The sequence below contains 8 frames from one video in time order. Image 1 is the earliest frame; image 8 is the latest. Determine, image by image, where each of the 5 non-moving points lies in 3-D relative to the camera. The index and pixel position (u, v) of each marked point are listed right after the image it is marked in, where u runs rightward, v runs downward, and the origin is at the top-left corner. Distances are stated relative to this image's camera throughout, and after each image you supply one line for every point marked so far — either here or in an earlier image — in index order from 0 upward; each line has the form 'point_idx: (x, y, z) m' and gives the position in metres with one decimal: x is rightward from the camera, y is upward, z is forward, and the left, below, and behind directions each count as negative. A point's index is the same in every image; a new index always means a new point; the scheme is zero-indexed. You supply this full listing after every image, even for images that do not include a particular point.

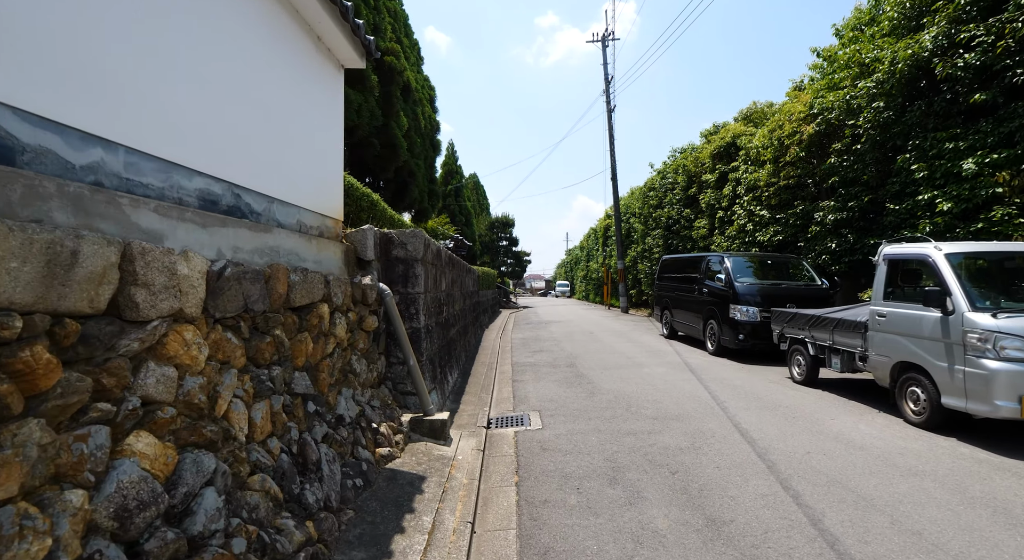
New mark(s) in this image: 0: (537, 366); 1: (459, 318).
0: (+0.4, -1.6, +8.8) m
1: (-1.0, -0.7, +8.8) m
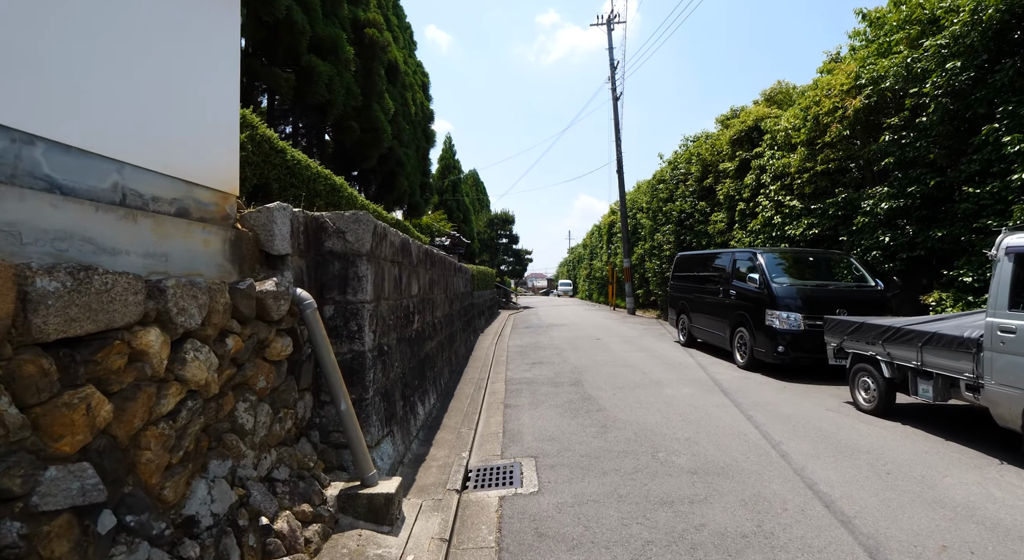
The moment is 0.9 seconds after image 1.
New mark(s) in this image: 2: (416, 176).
0: (+0.4, -1.6, +7.4) m
1: (-1.1, -0.7, +7.4) m
2: (-3.8, +4.1, +19.1) m
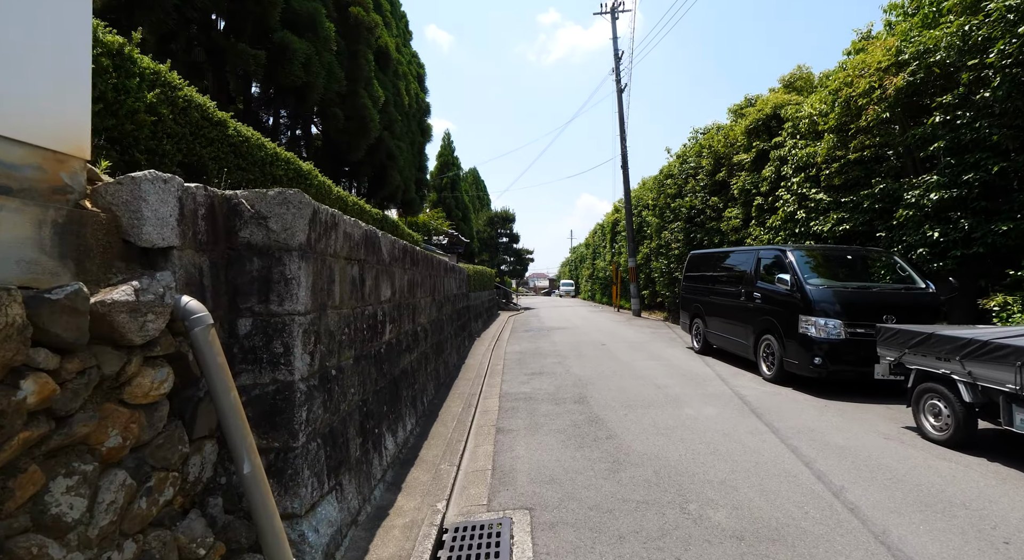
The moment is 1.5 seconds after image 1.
0: (+0.3, -1.6, +6.4) m
1: (-1.1, -0.7, +6.4) m
2: (-3.8, +4.1, +18.2) m
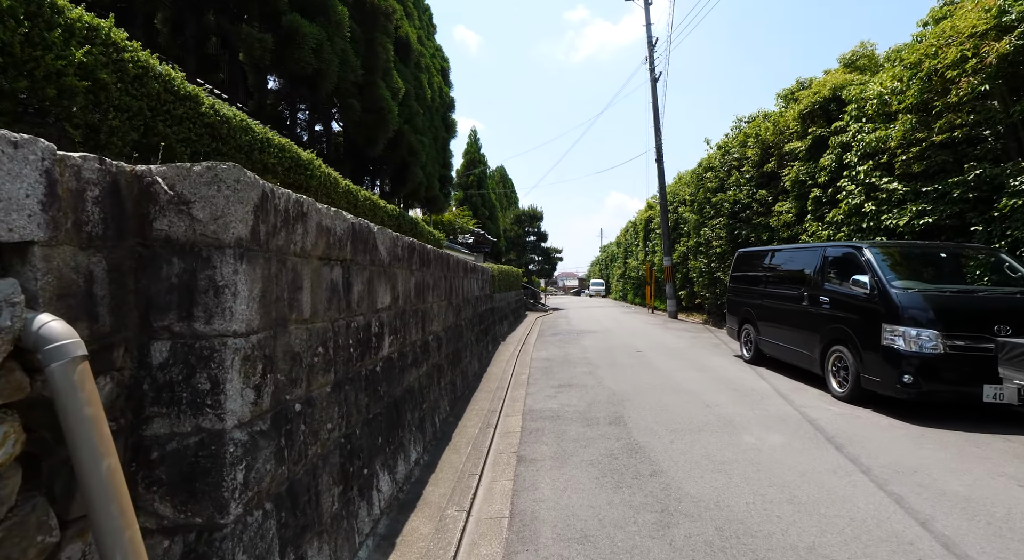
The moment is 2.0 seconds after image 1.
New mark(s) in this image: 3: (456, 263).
0: (+0.6, -1.6, +5.6) m
1: (-0.8, -0.7, +5.7) m
2: (-2.8, +4.0, +17.6) m
3: (-0.8, +0.3, +7.3) m
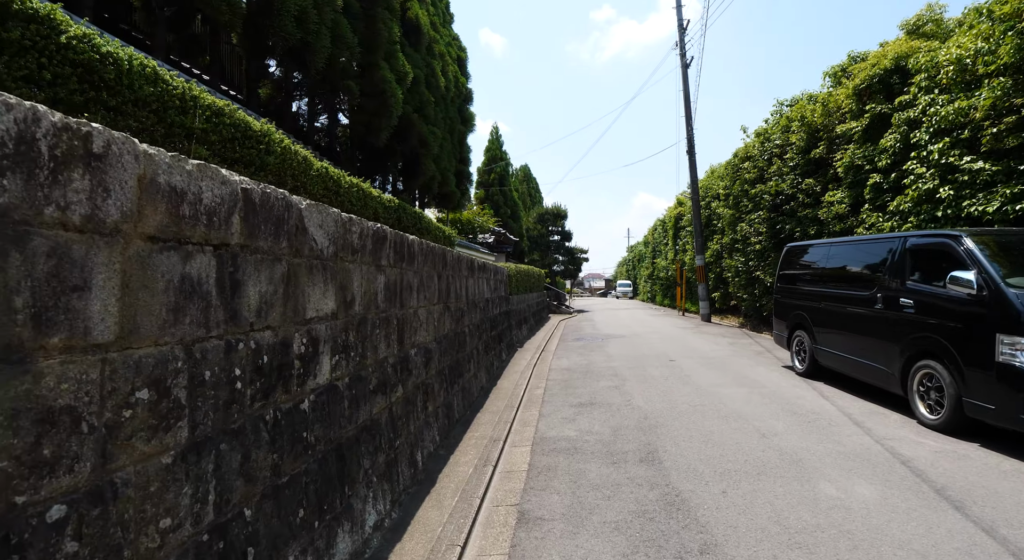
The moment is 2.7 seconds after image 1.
0: (+0.6, -1.6, +4.5) m
1: (-0.8, -0.7, +4.6) m
2: (-2.2, +4.0, +16.7) m
3: (-0.7, +0.3, +6.2) m
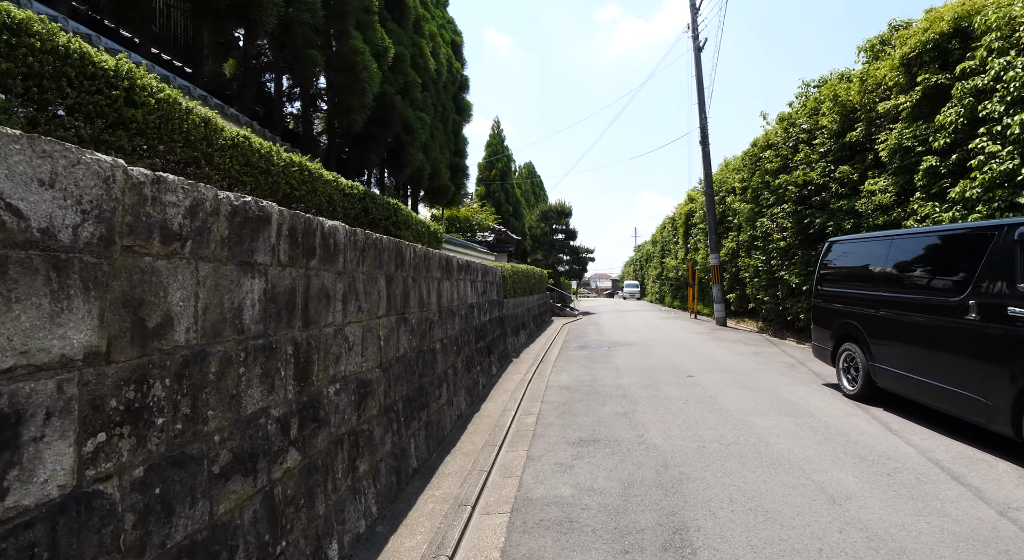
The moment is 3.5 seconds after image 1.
0: (+0.4, -1.6, +3.1) m
1: (-1.0, -0.8, +3.3) m
2: (-2.2, +4.0, +15.4) m
3: (-0.9, +0.3, +4.9) m
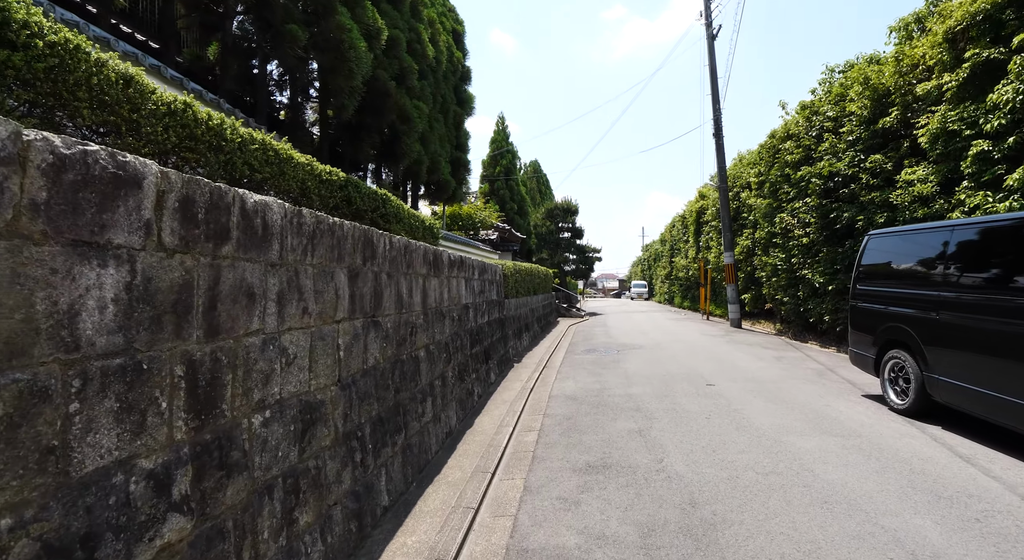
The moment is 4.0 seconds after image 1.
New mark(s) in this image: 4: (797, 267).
0: (+0.4, -1.6, +2.4) m
1: (-1.1, -0.7, +2.6) m
2: (-2.1, +4.0, +14.6) m
3: (-0.9, +0.3, +4.1) m
4: (+7.5, +0.3, +12.9) m
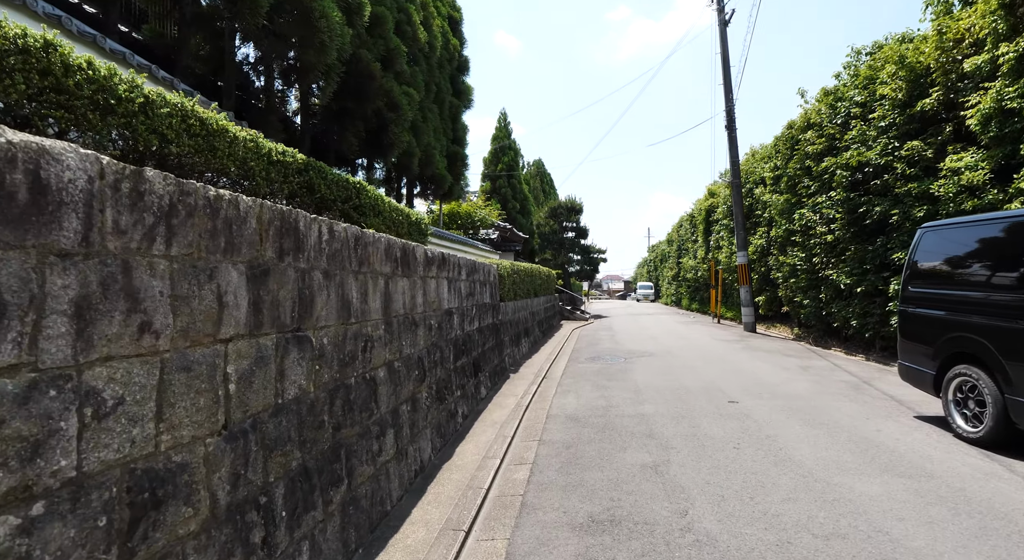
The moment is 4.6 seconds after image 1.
0: (+0.2, -1.6, +1.4) m
1: (-1.2, -0.7, +1.6) m
2: (-2.2, +4.0, +13.7) m
3: (-1.1, +0.3, +3.2) m
4: (+7.4, +0.3, +11.9) m
